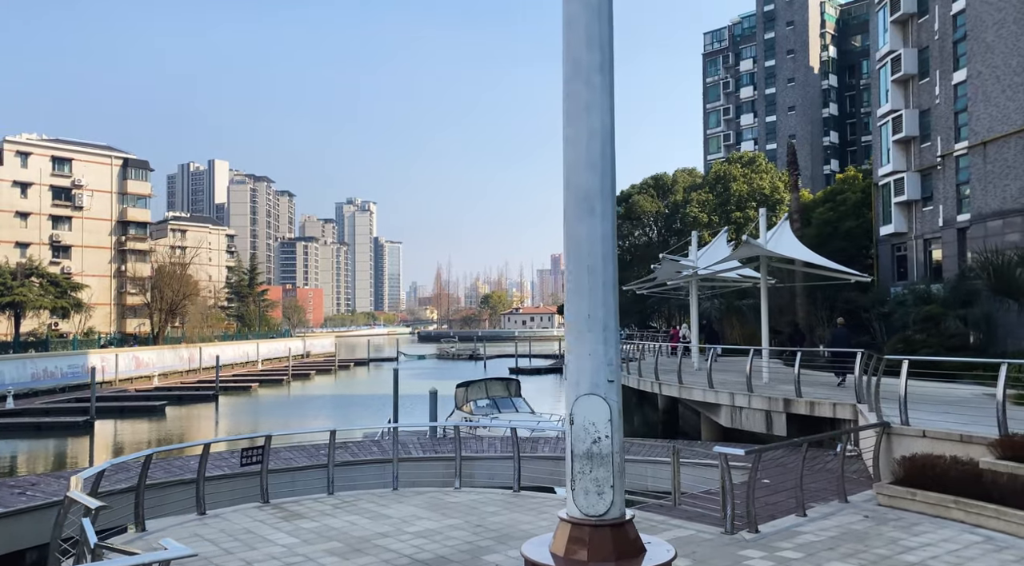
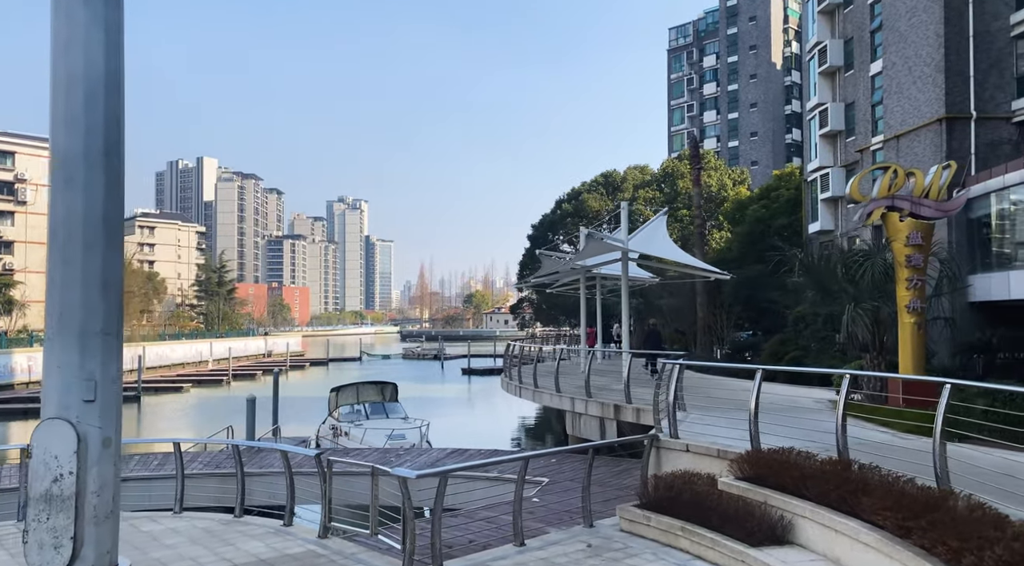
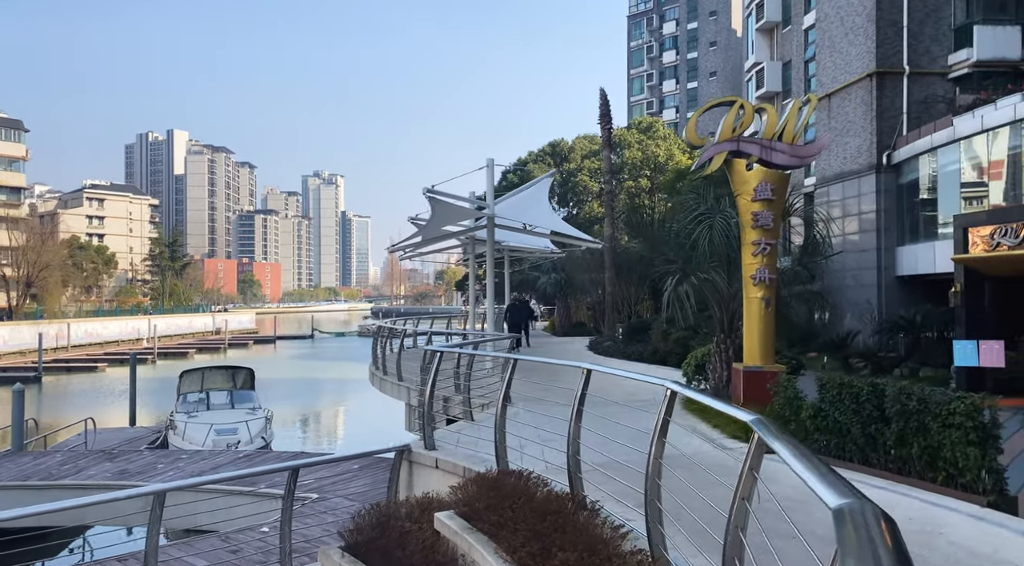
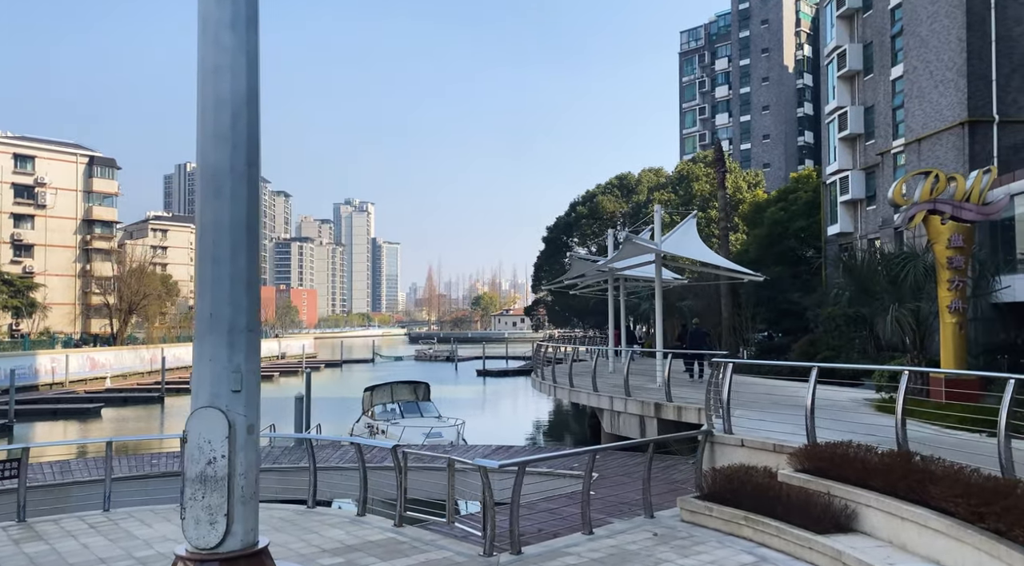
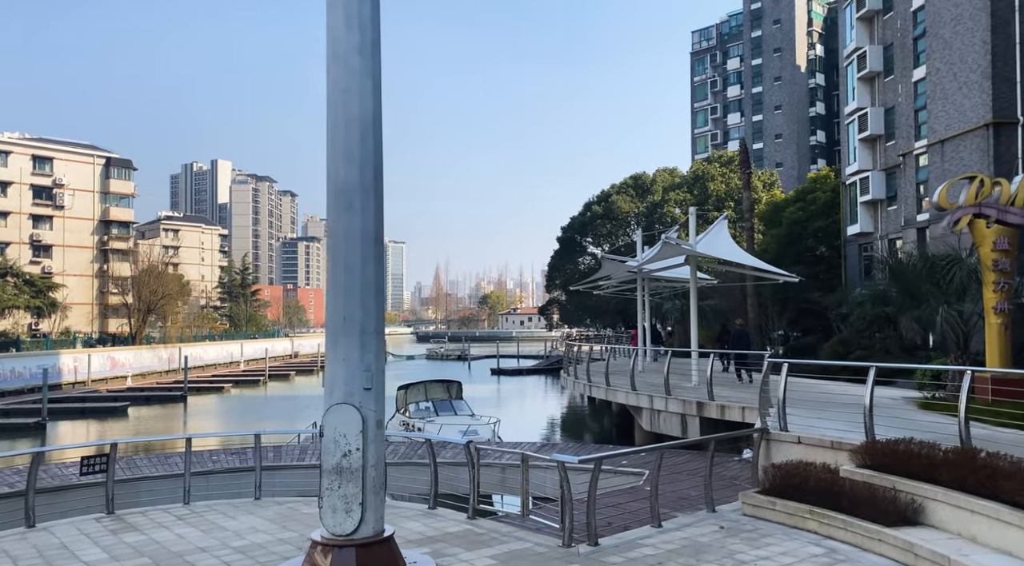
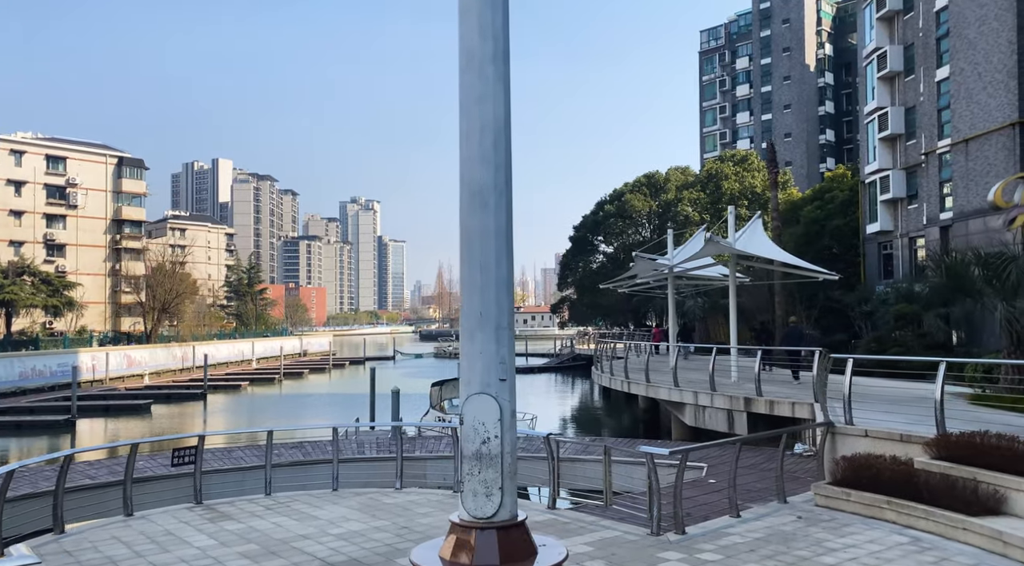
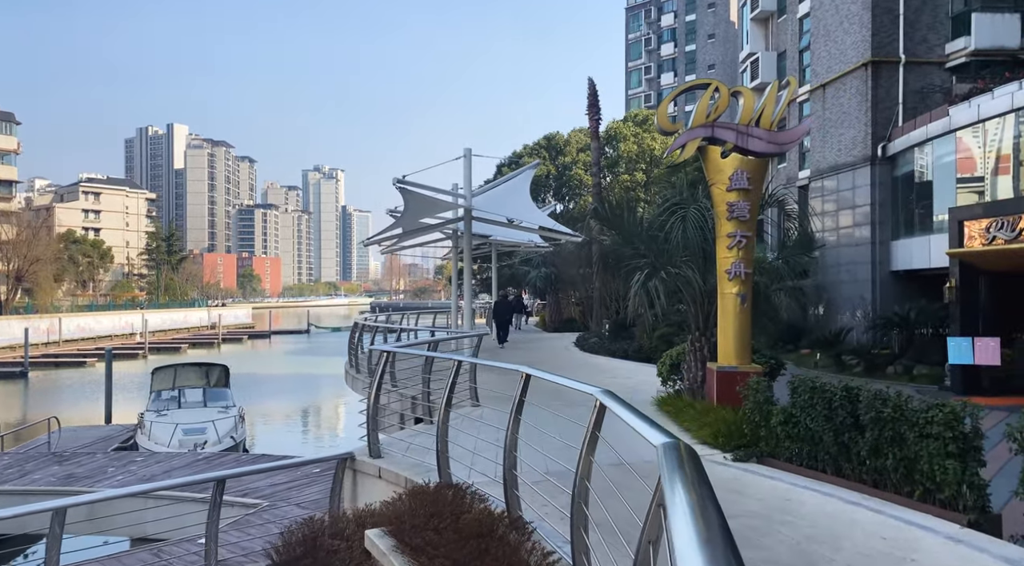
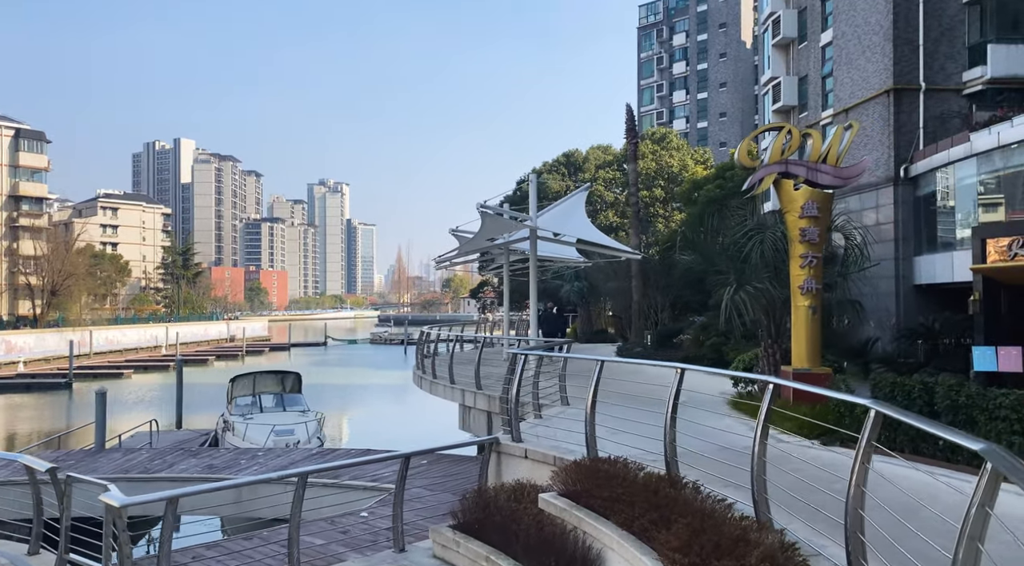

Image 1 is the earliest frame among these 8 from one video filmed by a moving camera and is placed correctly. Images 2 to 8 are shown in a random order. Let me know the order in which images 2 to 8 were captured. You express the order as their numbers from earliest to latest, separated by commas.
6, 5, 4, 2, 8, 3, 7
